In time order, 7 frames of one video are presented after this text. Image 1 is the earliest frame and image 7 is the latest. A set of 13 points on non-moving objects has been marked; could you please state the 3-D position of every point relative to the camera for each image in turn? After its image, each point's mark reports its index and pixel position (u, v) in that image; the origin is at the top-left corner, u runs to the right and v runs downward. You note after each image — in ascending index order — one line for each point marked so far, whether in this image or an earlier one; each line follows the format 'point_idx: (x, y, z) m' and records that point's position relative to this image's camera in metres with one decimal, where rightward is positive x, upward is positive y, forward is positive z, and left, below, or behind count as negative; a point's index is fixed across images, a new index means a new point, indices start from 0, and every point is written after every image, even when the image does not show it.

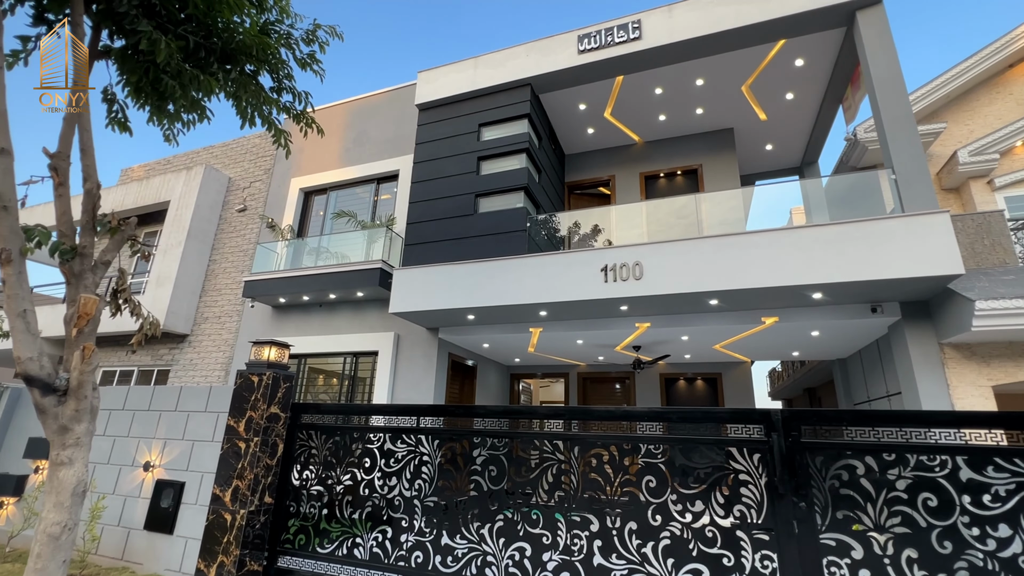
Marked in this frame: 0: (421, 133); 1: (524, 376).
0: (-1.7, +2.8, +8.3) m
1: (+0.3, -2.1, +10.7) m
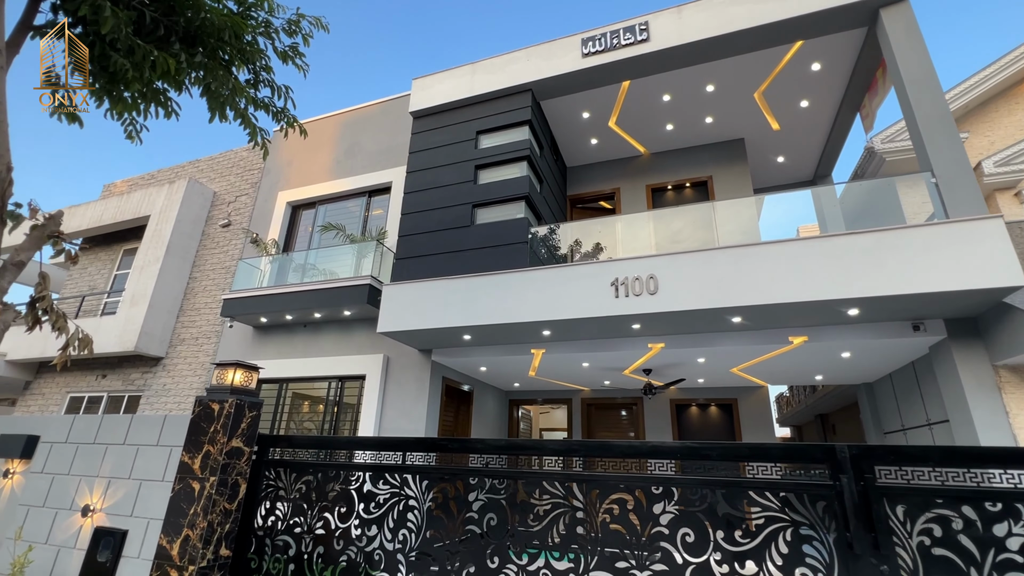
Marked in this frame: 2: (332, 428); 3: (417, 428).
0: (-1.7, +2.5, +7.8) m
1: (+0.2, -2.5, +10.0) m
2: (-3.0, -2.4, +7.7) m
3: (-1.4, -2.2, +7.0) m
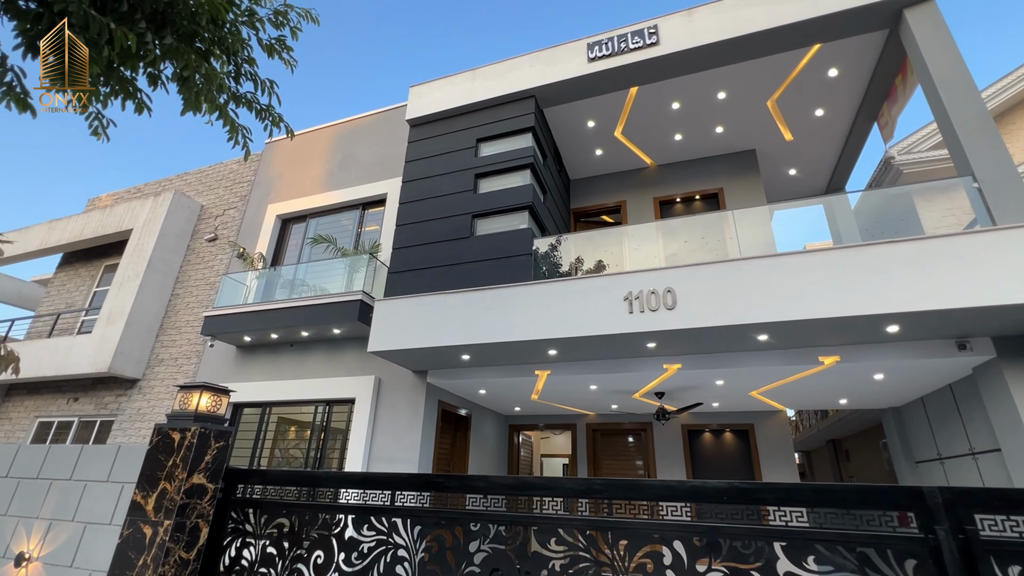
0: (-1.7, +2.2, +7.4) m
1: (+0.2, -2.9, +9.4) m
2: (-3.0, -2.6, +7.0) m
3: (-1.4, -2.4, +6.4) m
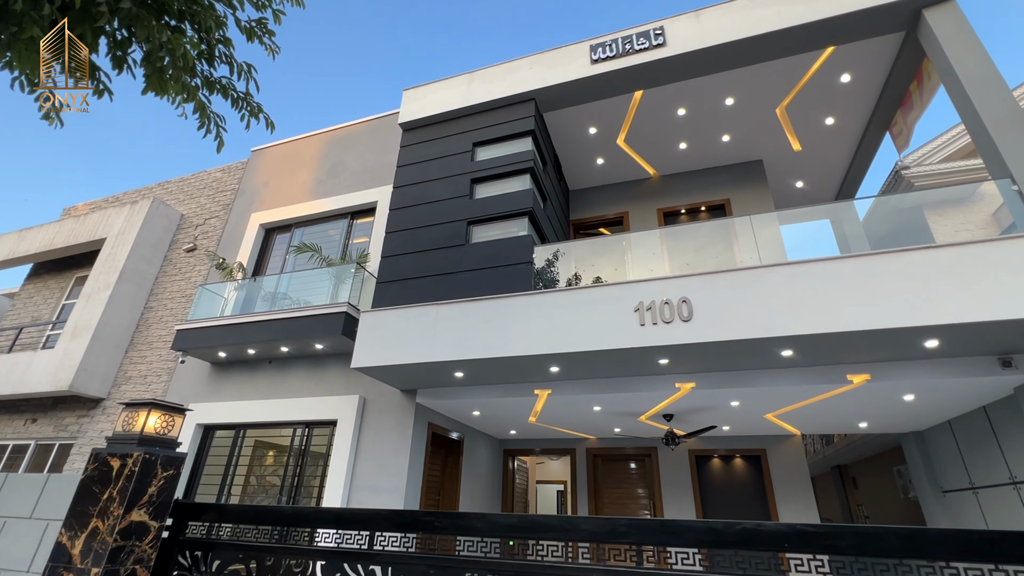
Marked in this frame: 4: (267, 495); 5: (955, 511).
0: (-1.7, +2.1, +7.0) m
1: (+0.1, -3.2, +8.8) m
2: (-3.1, -2.8, +6.4) m
3: (-1.5, -2.5, +5.8) m
4: (-3.5, -3.0, +6.5) m
5: (+6.0, -3.0, +6.2) m
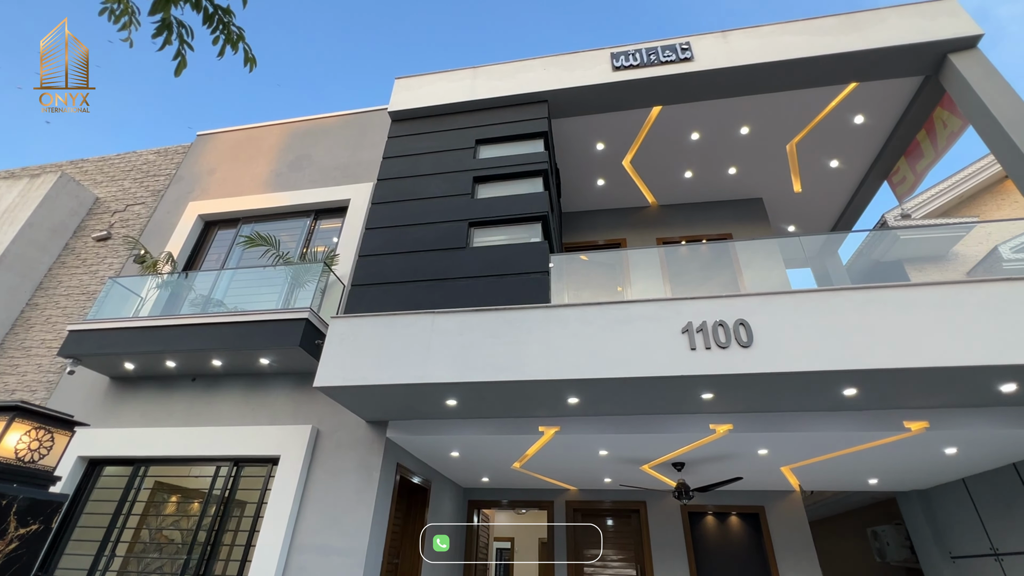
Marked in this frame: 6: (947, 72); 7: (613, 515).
0: (-1.6, +1.9, +6.1) m
1: (-0.4, -3.6, +7.6) m
2: (-3.2, -2.7, +4.8) m
3: (-1.5, -2.5, +4.4) m
4: (-3.7, -2.9, +4.9) m
5: (+5.8, -3.7, +5.7) m
6: (+5.0, +2.5, +5.2) m
7: (+1.7, -3.7, +7.4) m
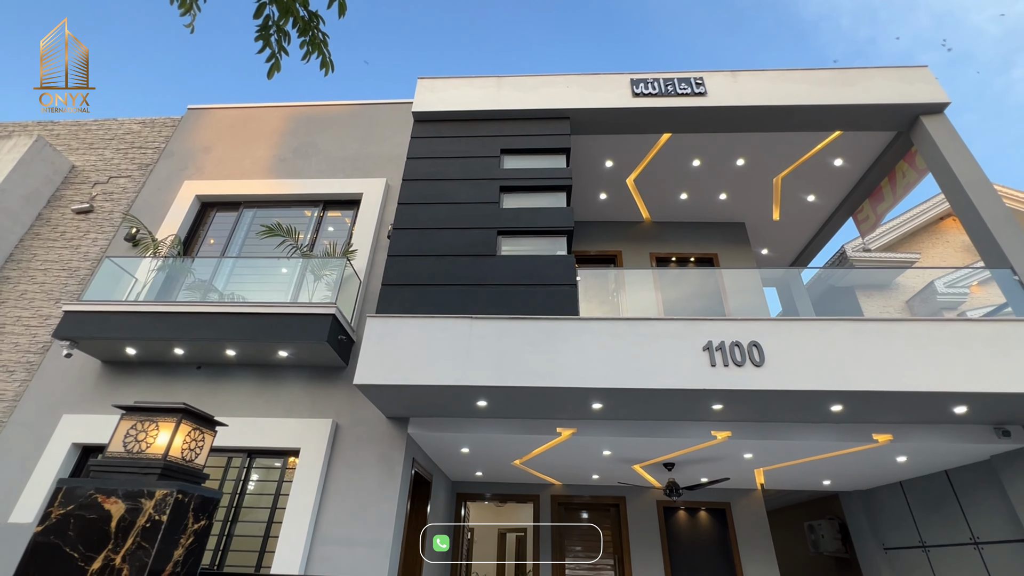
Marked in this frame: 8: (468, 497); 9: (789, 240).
0: (-1.3, +1.9, +6.2) m
1: (-0.6, -3.6, +7.8) m
2: (-3.1, -2.6, +4.8) m
3: (-1.4, -2.5, +4.6) m
4: (-3.5, -2.7, +4.8) m
5: (+5.7, -4.1, +6.7) m
6: (+5.4, +2.1, +6.0) m
7: (+1.5, -3.8, +7.9) m
8: (-0.7, -3.6, +7.8) m
9: (+5.2, +0.9, +8.5) m
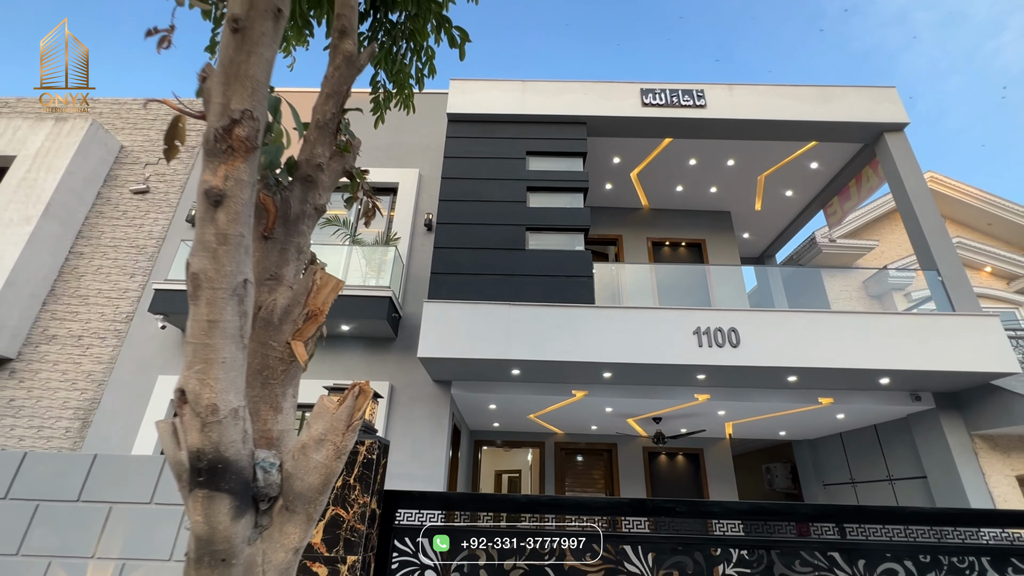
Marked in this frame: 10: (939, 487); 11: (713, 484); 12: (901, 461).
0: (-1.0, +2.2, +7.0) m
1: (-0.4, -3.2, +9.2) m
2: (-2.8, -2.4, +6.0) m
3: (-1.0, -2.4, +5.9) m
4: (-3.2, -2.6, +6.0) m
5: (+5.9, -3.9, +8.4) m
6: (+5.7, +2.2, +7.1) m
7: (+1.7, -3.4, +9.3) m
8: (-0.5, -3.1, +9.2) m
9: (+5.5, +1.3, +9.7) m
10: (+5.7, -2.6, +6.1) m
11: (+3.9, -3.8, +8.9) m
12: (+5.8, -2.6, +6.8) m
